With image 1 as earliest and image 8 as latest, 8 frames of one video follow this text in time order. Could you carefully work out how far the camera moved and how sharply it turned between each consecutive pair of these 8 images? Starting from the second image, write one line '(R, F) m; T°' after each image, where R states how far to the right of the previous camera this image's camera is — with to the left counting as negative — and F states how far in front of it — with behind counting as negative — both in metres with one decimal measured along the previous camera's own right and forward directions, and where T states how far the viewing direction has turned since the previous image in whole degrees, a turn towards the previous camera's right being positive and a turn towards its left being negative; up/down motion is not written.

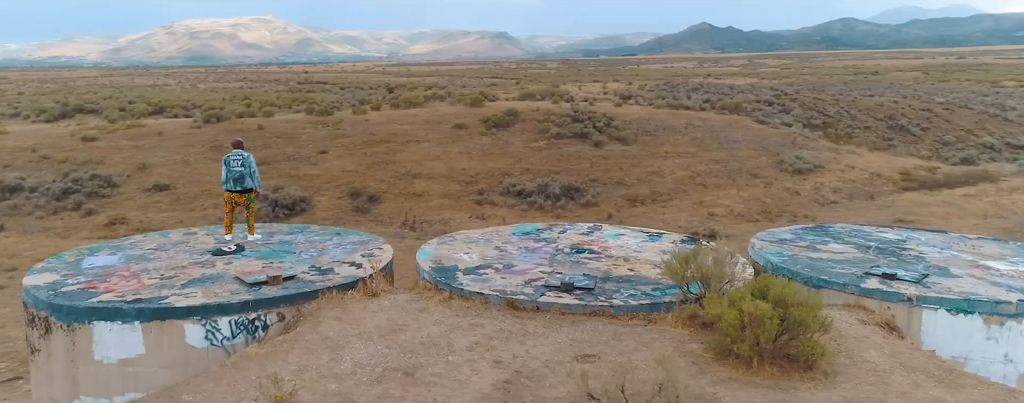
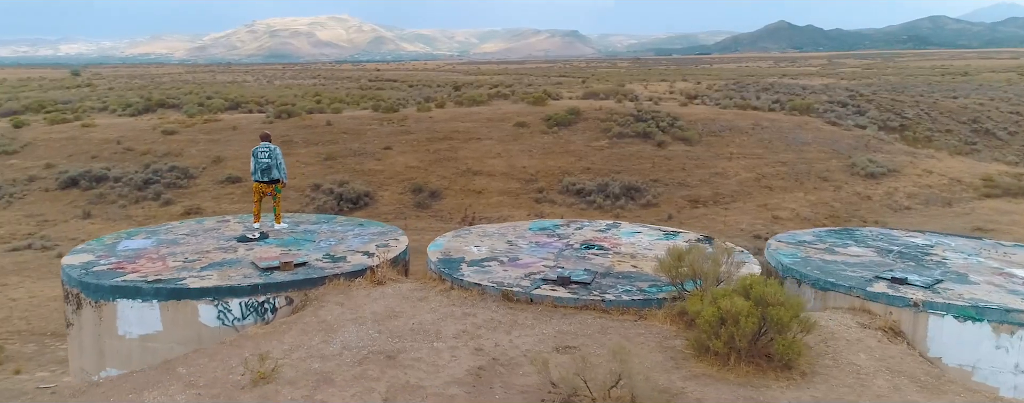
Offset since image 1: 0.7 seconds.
(+0.6, -0.1) m; -5°
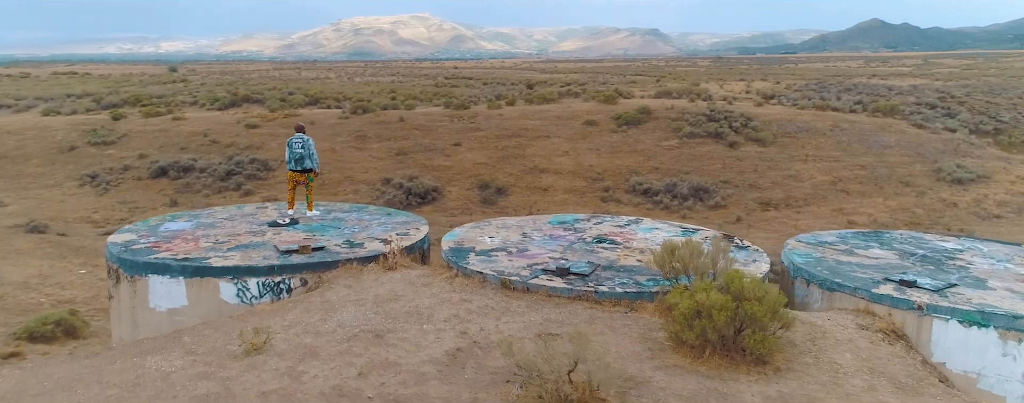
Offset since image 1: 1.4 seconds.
(+0.7, -0.2) m; -6°
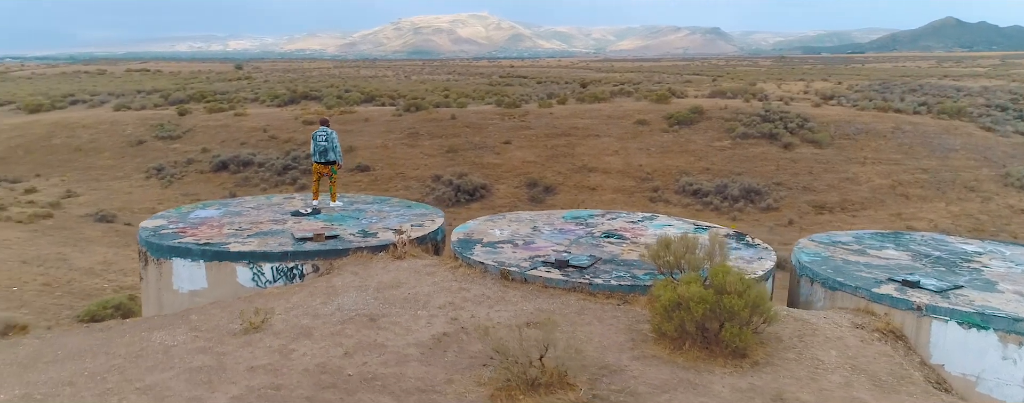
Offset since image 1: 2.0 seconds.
(+0.5, -0.1) m; -4°
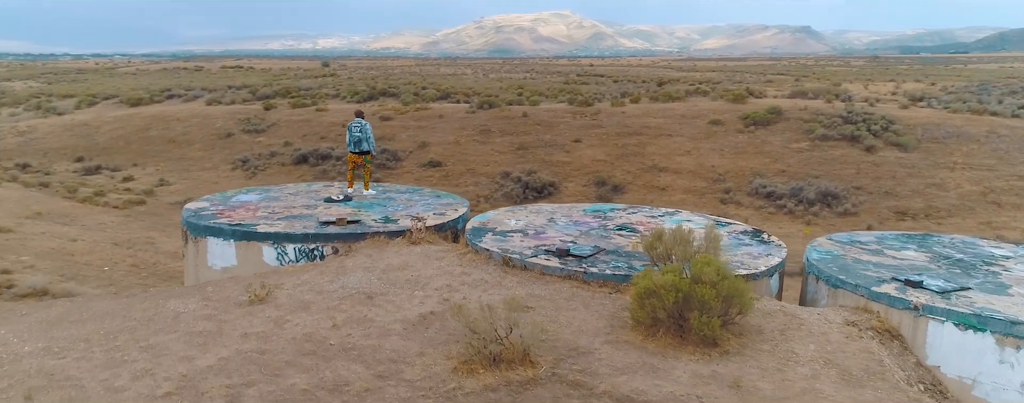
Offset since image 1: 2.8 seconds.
(+0.7, -0.2) m; -6°
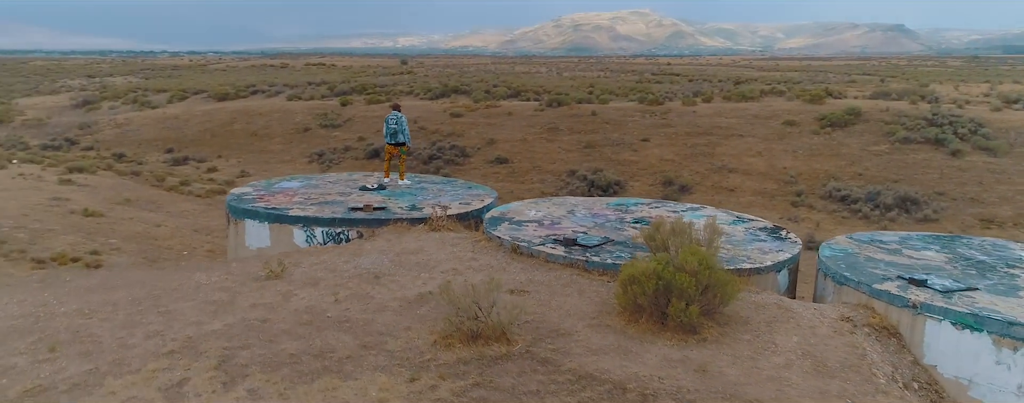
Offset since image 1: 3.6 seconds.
(+0.7, -0.2) m; -6°
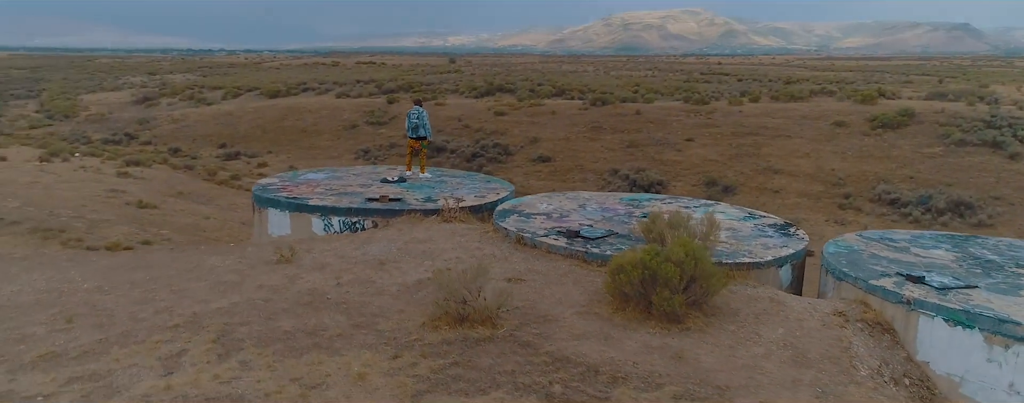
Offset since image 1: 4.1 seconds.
(+0.4, -0.2) m; -4°
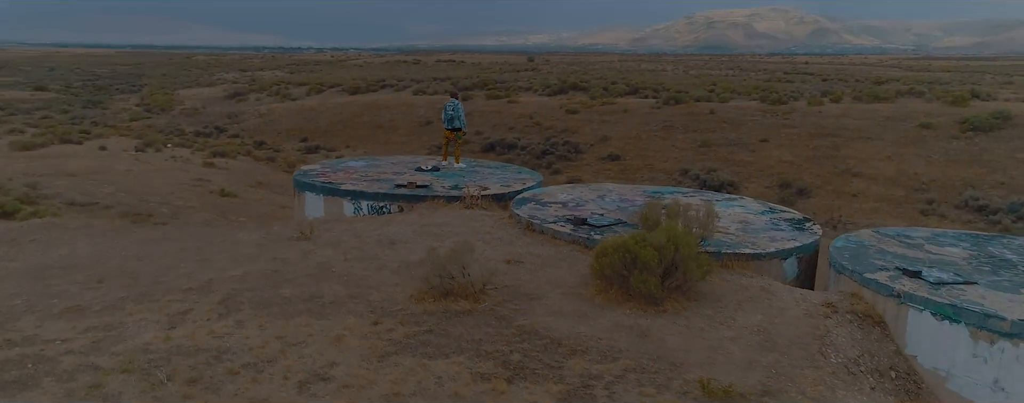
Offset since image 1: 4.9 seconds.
(+0.7, -0.3) m; -6°
